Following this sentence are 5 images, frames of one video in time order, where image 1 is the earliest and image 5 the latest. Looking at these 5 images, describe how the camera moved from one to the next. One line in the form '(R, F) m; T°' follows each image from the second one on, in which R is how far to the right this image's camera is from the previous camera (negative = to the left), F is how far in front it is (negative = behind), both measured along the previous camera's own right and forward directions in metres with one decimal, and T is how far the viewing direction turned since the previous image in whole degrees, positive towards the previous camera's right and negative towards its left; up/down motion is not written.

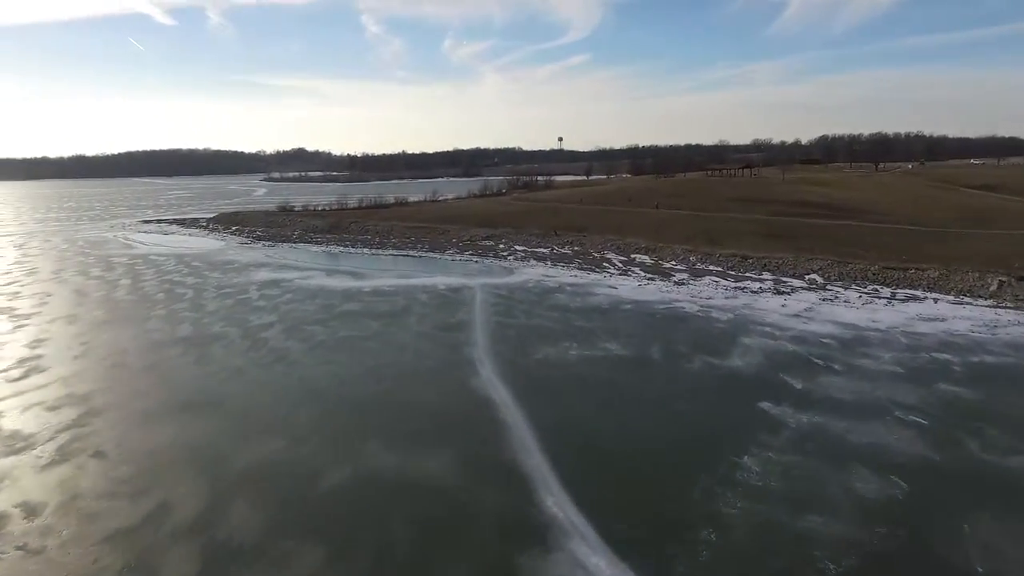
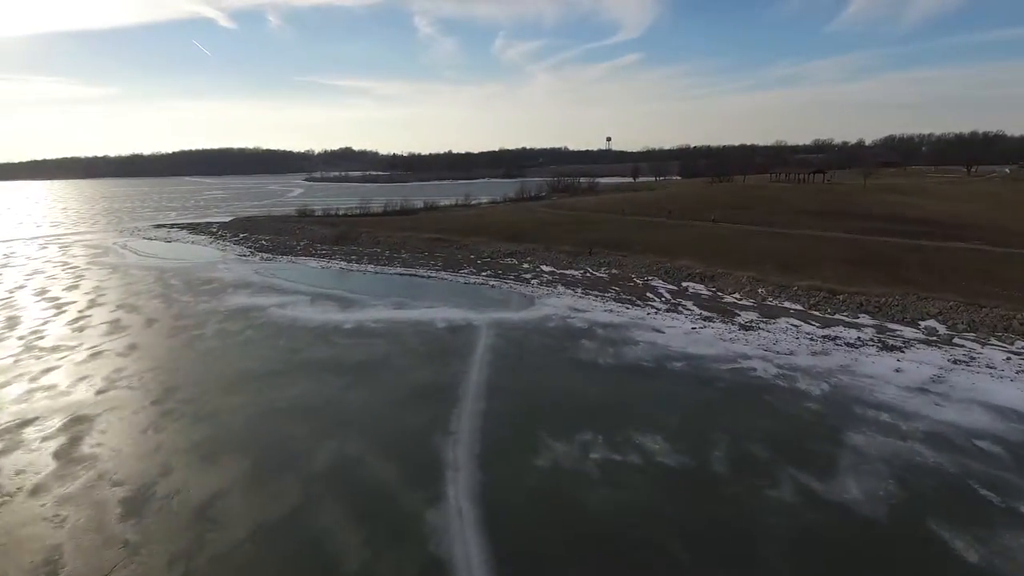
(+1.0, +5.7) m; -4°
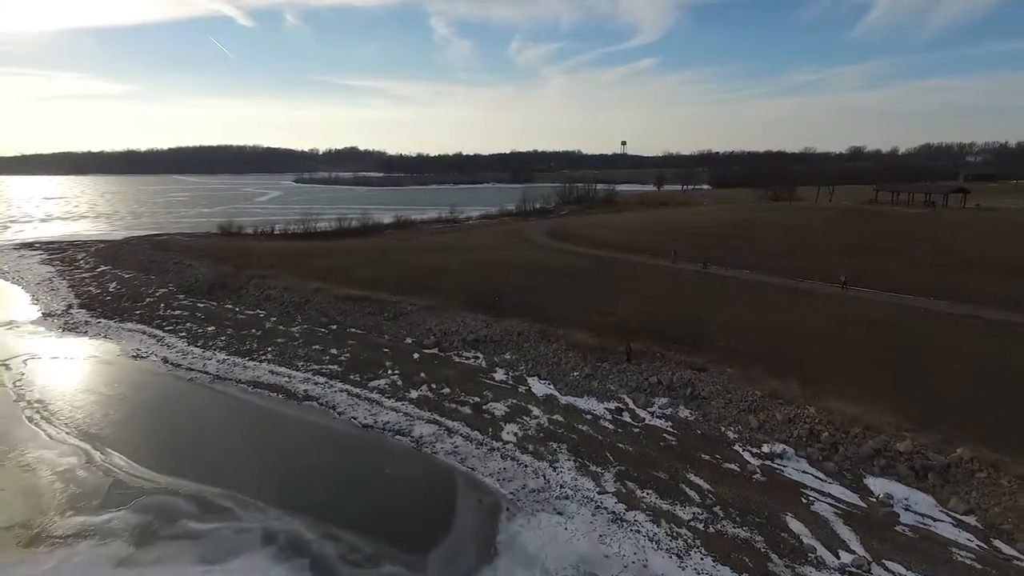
(+1.2, +15.2) m; -1°
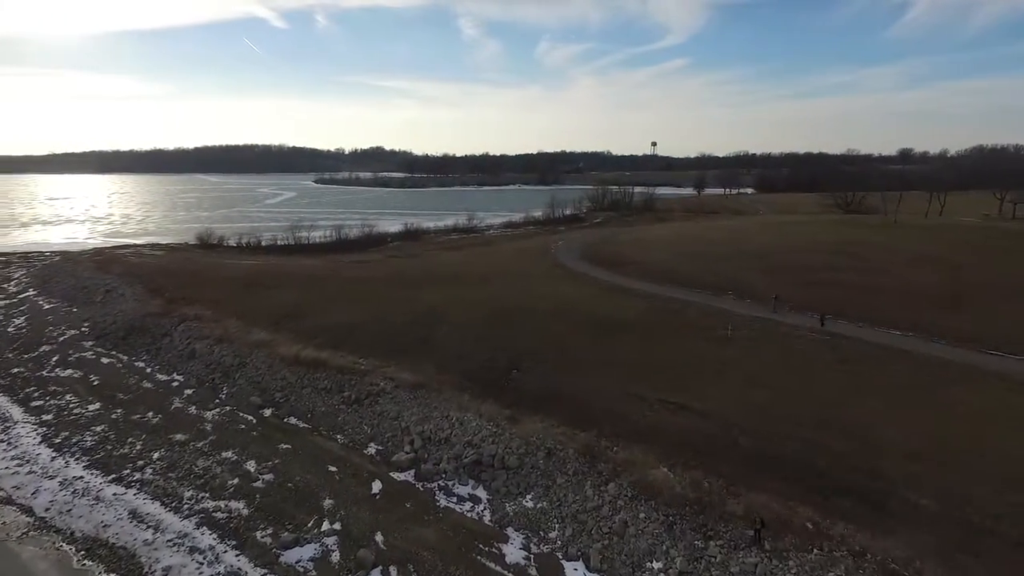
(0.0, +7.0) m; -2°
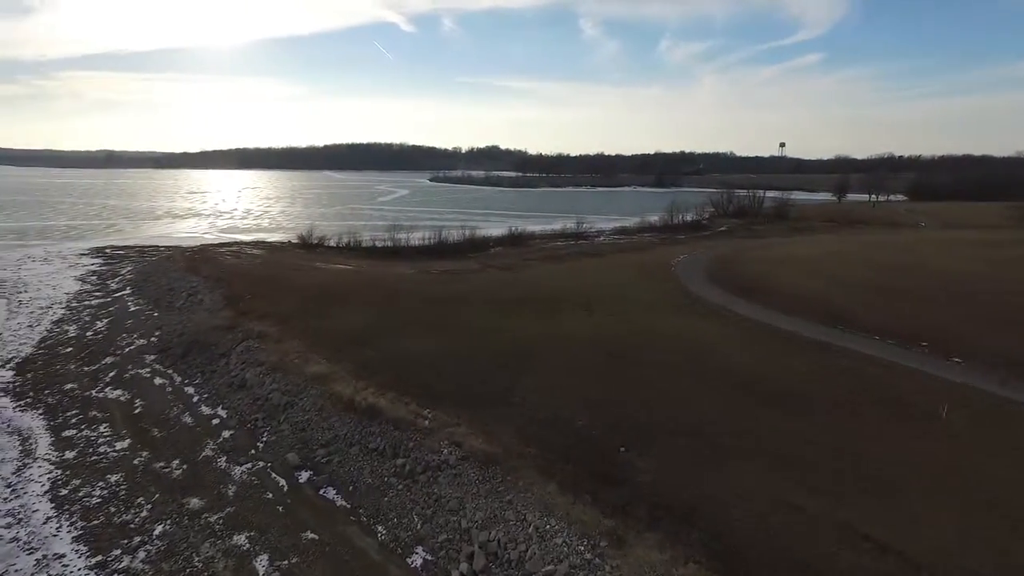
(-0.1, +3.5) m; -10°
